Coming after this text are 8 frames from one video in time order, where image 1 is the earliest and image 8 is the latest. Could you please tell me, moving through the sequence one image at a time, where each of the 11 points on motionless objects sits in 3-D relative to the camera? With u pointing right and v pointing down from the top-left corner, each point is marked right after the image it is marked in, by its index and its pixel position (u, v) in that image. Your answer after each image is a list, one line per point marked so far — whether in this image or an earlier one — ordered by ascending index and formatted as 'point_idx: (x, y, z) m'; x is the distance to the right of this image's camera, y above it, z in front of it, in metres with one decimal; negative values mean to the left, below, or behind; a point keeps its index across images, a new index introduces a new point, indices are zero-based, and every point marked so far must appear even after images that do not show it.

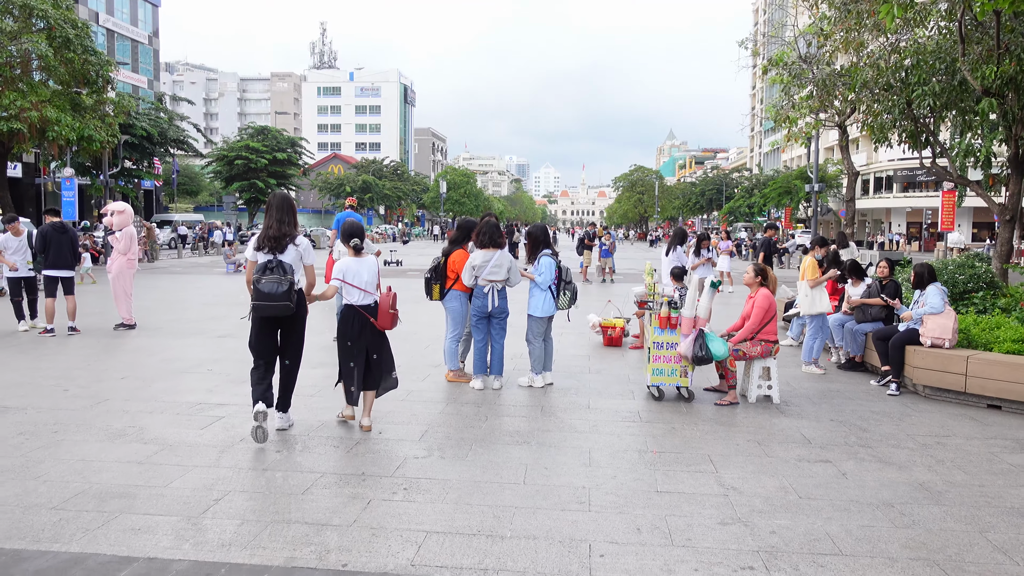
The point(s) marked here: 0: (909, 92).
0: (+7.1, +3.5, +14.2) m
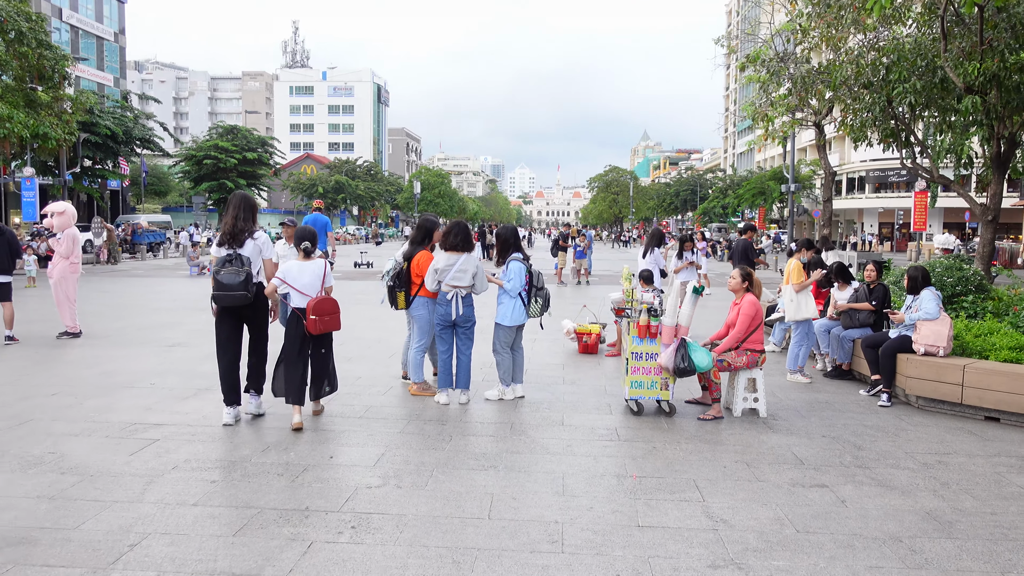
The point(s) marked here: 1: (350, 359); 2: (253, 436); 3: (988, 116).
0: (+6.6, +3.5, +13.8) m
1: (-1.8, -0.8, +8.8) m
2: (-1.9, -1.1, +5.8) m
3: (+7.6, +2.7, +12.7) m
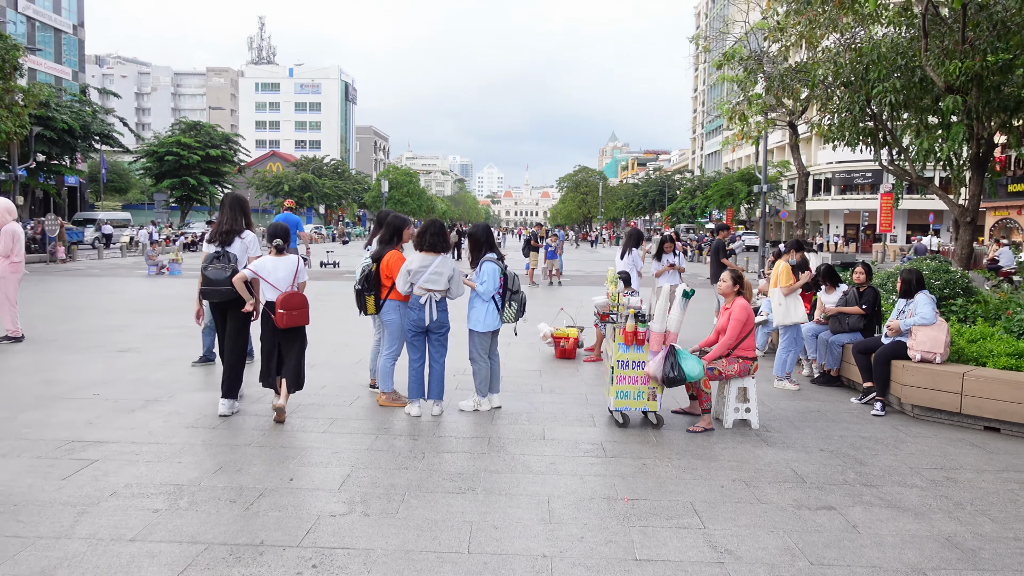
0: (+6.1, +3.4, +13.6) m
1: (-2.1, -0.8, +8.3) m
2: (-2.0, -1.1, +5.2) m
3: (+7.2, +2.7, +12.6) m
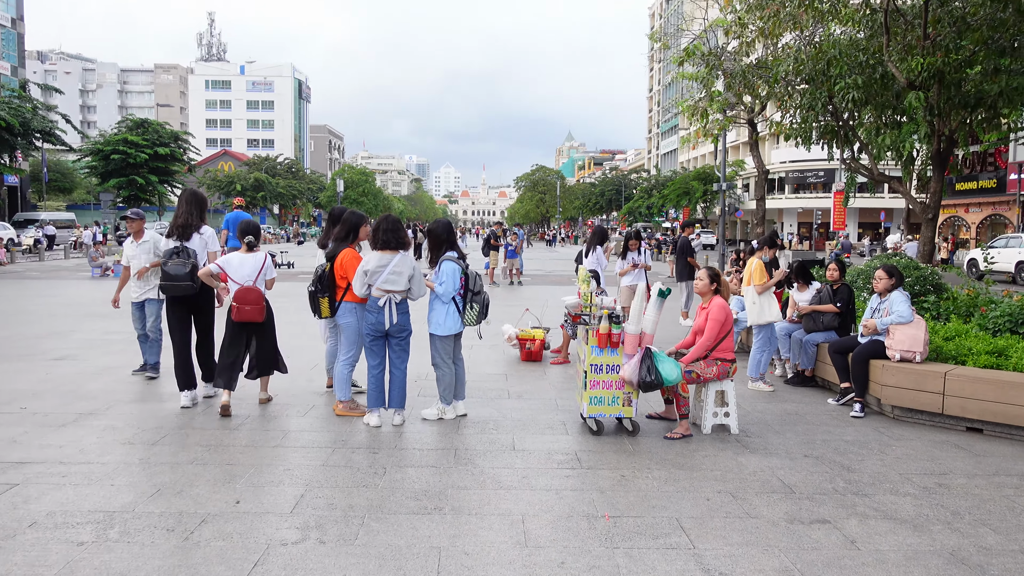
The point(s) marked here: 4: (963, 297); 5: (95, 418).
0: (+5.4, +3.5, +13.5) m
1: (-2.4, -0.9, +7.8) m
2: (-2.2, -1.1, +4.7) m
3: (+6.6, +2.8, +12.5) m
4: (+4.8, -0.1, +8.5) m
5: (-3.1, -1.0, +6.0) m
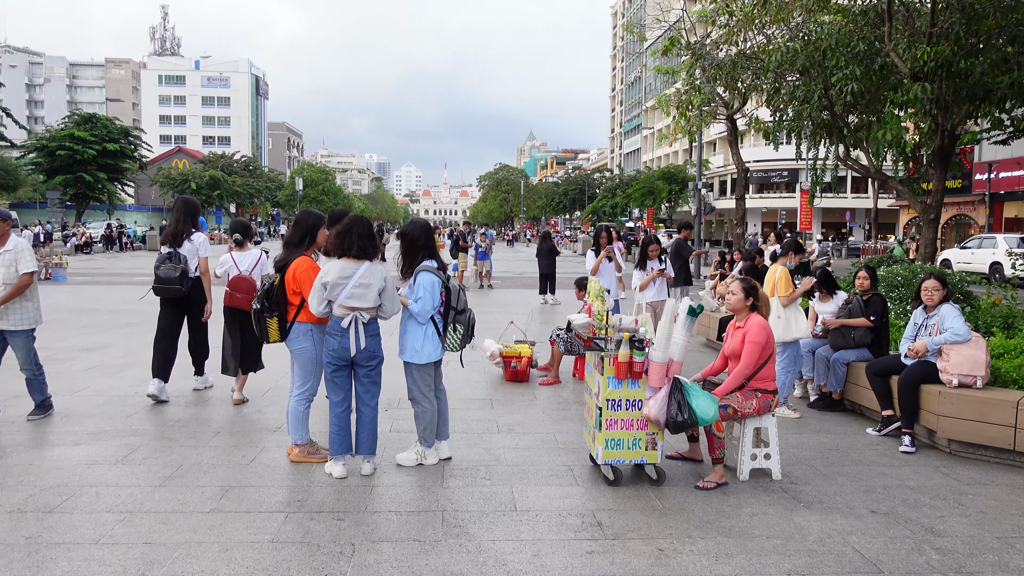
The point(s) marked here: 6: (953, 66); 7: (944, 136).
0: (+5.0, +3.4, +12.7) m
1: (-2.5, -1.0, +6.6) m
2: (-2.2, -1.2, +3.5) m
3: (+6.2, +2.7, +11.7) m
4: (+4.6, -0.2, +7.6) m
5: (-3.2, -1.1, +4.7) m
6: (+6.2, +3.1, +11.3) m
7: (+6.7, +2.3, +12.3) m
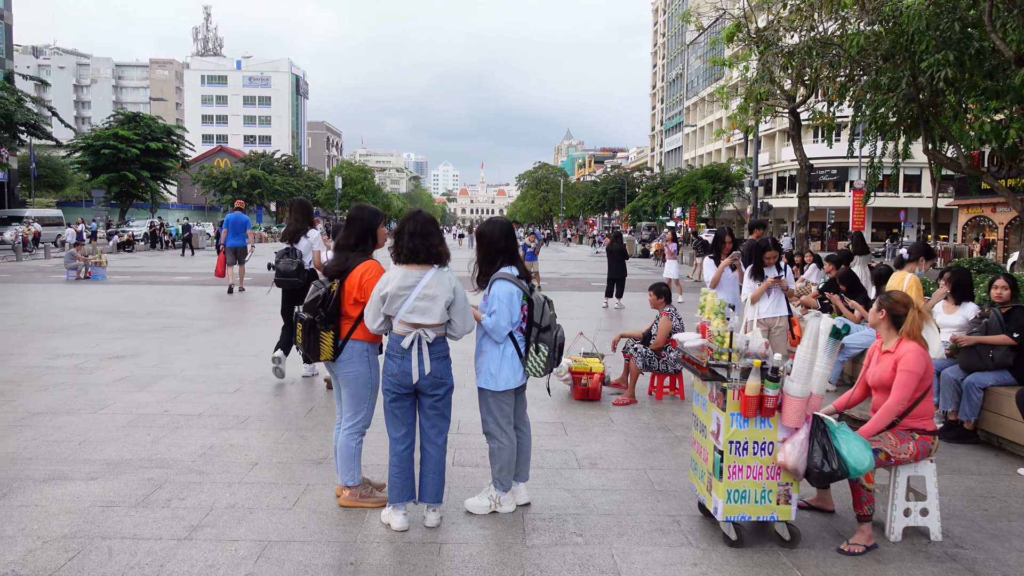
0: (+5.9, +3.3, +11.6) m
1: (-2.0, -1.0, +5.8) m
2: (-1.7, -1.3, +2.8) m
3: (+7.0, +2.6, +10.6) m
4: (+5.2, -0.3, +6.5) m
5: (-2.7, -1.1, +4.0) m
6: (+7.0, +3.0, +10.1) m
7: (+7.5, +2.2, +11.1) m
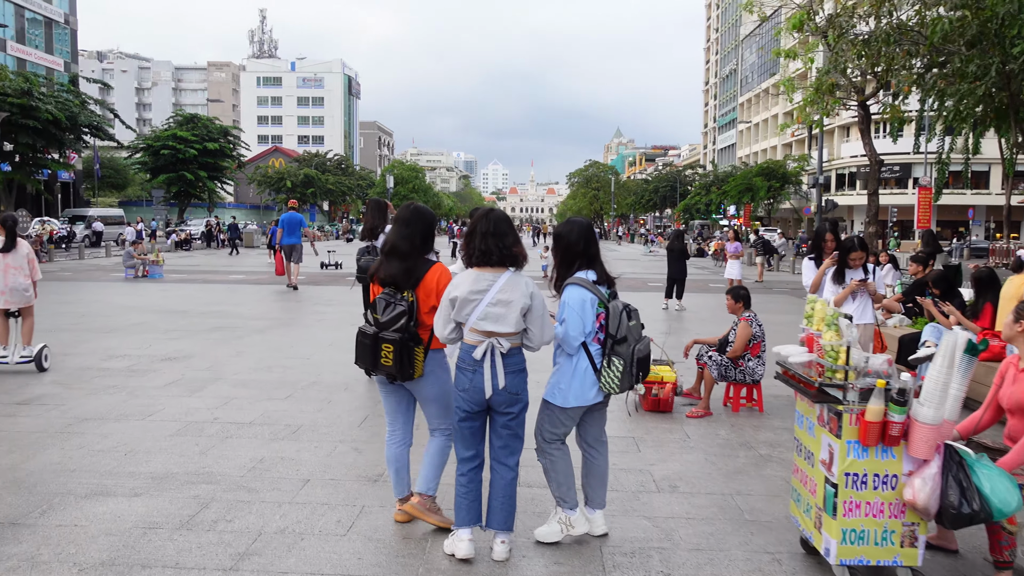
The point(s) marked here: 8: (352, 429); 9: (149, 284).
0: (+6.7, +3.3, +10.7) m
1: (-1.5, -1.0, +5.5) m
2: (-1.5, -1.3, +2.4) m
3: (+7.8, +2.5, +9.7) m
4: (+5.7, -0.3, +5.7) m
5: (-2.3, -1.2, +3.7) m
6: (+7.8, +3.0, +9.2) m
7: (+8.3, +2.2, +10.2) m
8: (-1.2, -1.0, +5.7) m
9: (-8.1, +0.1, +17.8) m
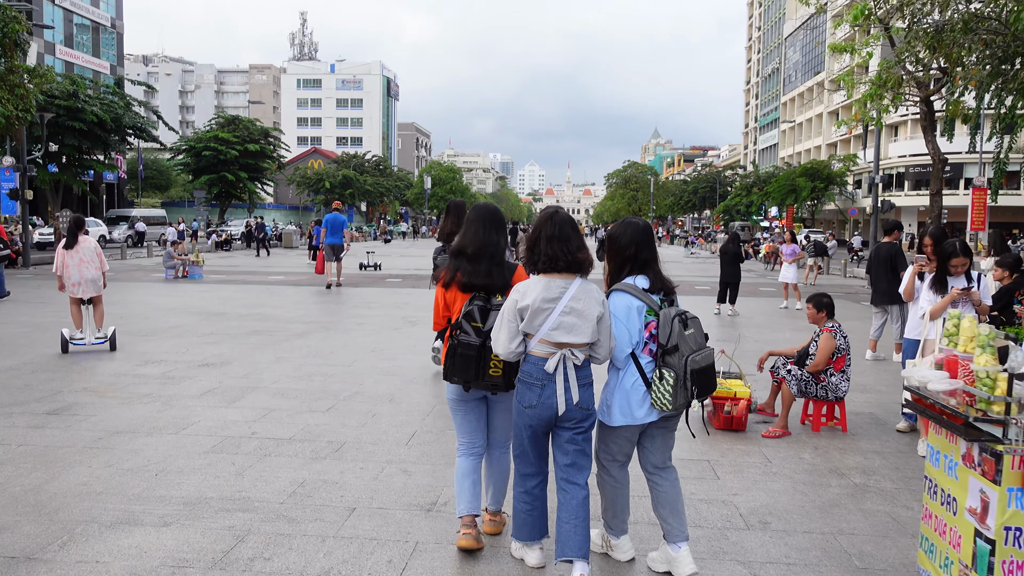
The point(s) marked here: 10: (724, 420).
0: (+7.3, +3.2, +9.9) m
1: (-1.1, -1.1, +5.0) m
2: (-1.2, -1.3, +2.0) m
3: (+8.4, +2.4, +8.8) m
4: (+6.2, -0.4, +5.0) m
5: (-2.0, -1.2, +3.3) m
6: (+8.3, +2.9, +8.3) m
7: (+8.9, +2.1, +9.3) m
8: (-0.8, -1.0, +5.3) m
9: (-7.2, +0.1, +17.6) m
10: (+1.6, -1.0, +5.9) m
